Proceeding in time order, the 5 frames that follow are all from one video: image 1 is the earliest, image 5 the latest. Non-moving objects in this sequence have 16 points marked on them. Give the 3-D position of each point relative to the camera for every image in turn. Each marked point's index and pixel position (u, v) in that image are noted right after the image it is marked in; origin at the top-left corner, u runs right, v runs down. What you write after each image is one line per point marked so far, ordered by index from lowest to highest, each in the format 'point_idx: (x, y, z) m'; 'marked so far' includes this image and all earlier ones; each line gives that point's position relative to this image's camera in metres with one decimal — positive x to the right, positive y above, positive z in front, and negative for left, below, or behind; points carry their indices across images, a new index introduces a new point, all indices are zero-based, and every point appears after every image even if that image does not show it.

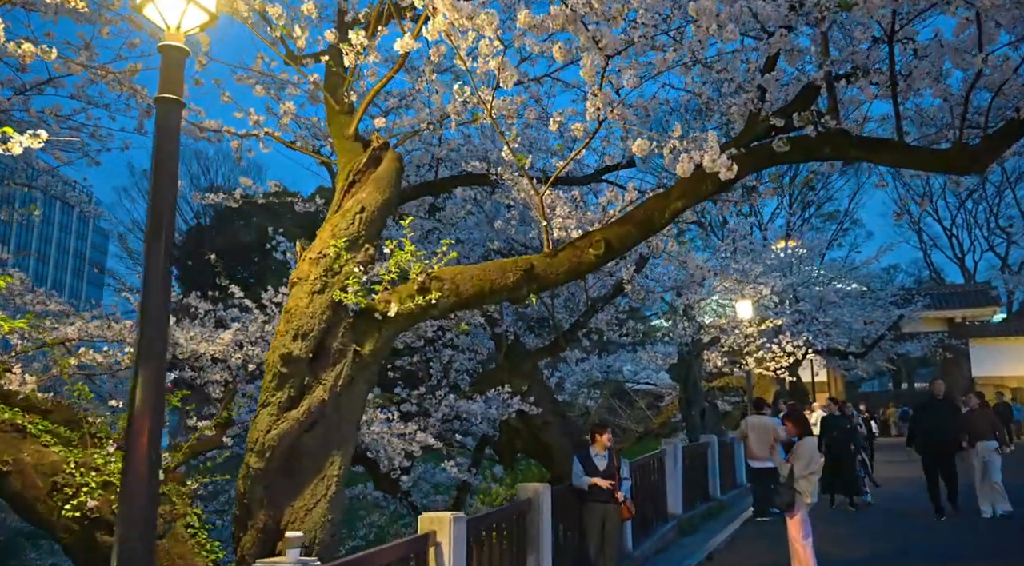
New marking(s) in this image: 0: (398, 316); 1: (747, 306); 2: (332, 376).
0: (-0.8, -0.2, +5.1) m
1: (+5.2, -0.5, +16.4) m
2: (-1.2, -0.6, +5.0) m
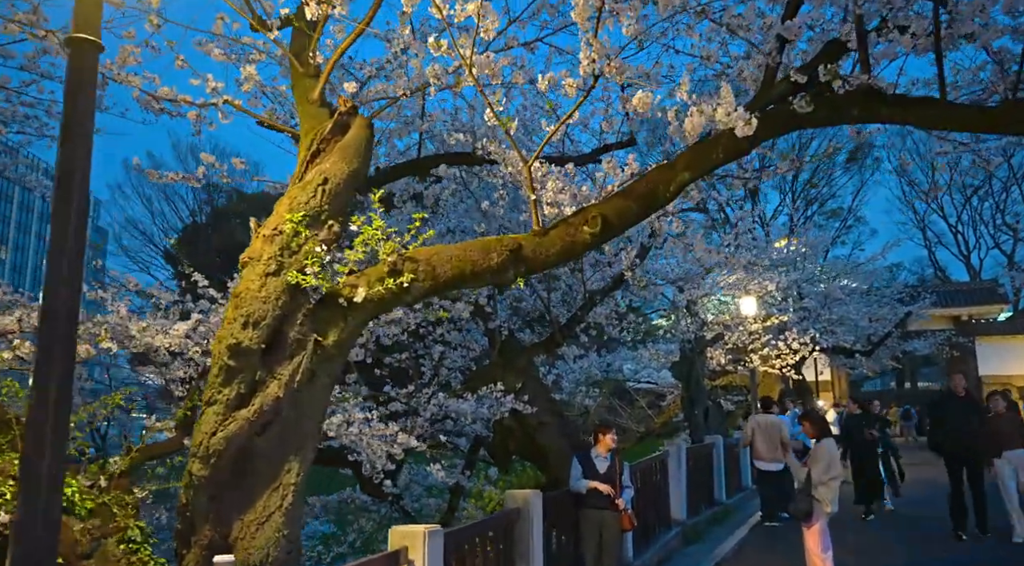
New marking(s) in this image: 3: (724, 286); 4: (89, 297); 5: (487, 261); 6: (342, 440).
0: (-0.9, -0.1, +4.5) m
1: (+5.1, -0.4, +15.8) m
2: (-1.3, -0.5, +4.3) m
3: (+4.9, -0.1, +17.0) m
4: (-3.9, -0.1, +6.9) m
5: (-0.2, +0.1, +4.7) m
6: (-1.7, -1.6, +7.4) m
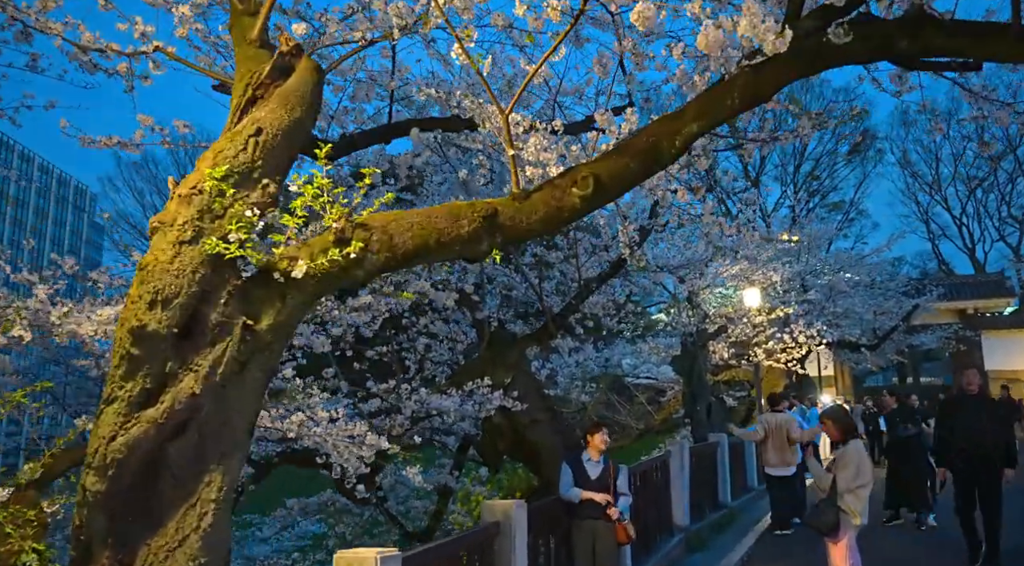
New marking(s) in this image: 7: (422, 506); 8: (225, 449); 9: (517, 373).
0: (-1.0, 0.0, +3.7) m
1: (+4.9, -0.2, +15.0) m
2: (-1.4, -0.4, +3.5) m
3: (+4.7, +0.1, +16.2) m
4: (-4.1, 0.0, +6.1) m
5: (-0.3, +0.3, +3.9) m
6: (-1.8, -1.4, +6.6) m
7: (-1.6, -4.0, +13.0) m
8: (-1.4, -0.8, +3.6) m
9: (+0.1, -1.2, +10.0) m
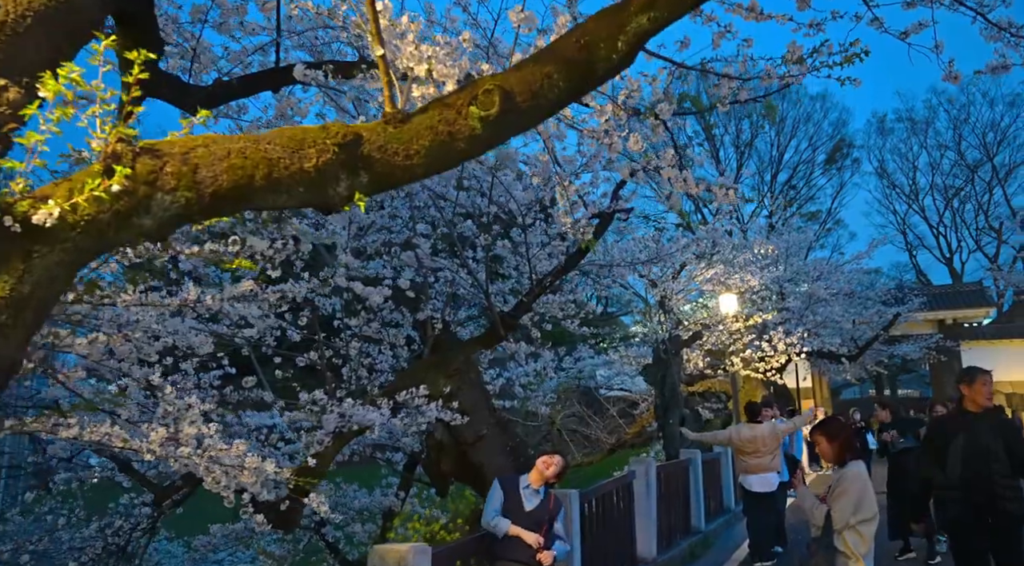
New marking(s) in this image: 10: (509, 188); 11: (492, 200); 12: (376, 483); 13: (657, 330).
0: (-1.5, +0.2, +2.4) m
1: (+4.1, -0.2, +13.9) m
2: (-1.9, -0.2, +2.2) m
3: (+3.9, +0.1, +15.1) m
4: (-4.6, +0.2, +4.8) m
5: (-0.8, +0.4, +2.7) m
6: (-2.4, -1.3, +5.3) m
7: (-2.3, -3.9, +11.7) m
8: (-1.9, -0.6, +2.3) m
9: (-0.6, -1.2, +8.7) m
10: (0.0, +1.0, +7.9) m
11: (-0.2, +0.9, +8.3) m
12: (-2.3, -3.3, +12.4) m
13: (+2.9, -0.9, +14.8) m
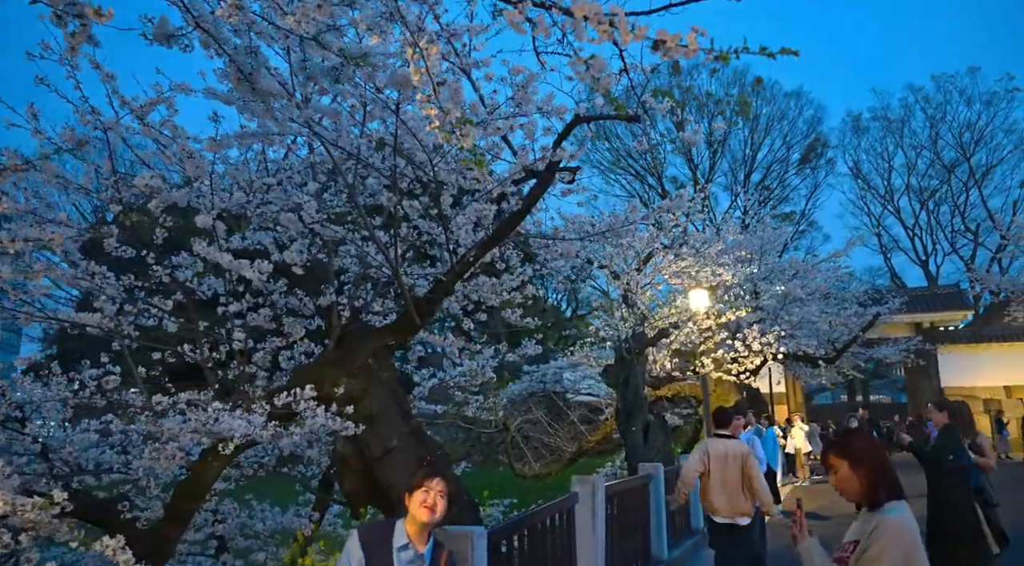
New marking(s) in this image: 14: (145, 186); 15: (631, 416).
0: (-2.1, +0.5, +0.7) m
1: (+3.2, -0.1, +12.3) m
2: (-2.5, +0.1, +0.5) m
3: (+2.9, +0.2, +13.6) m
4: (-5.3, +0.4, +3.0) m
5: (-1.4, +0.7, +1.0) m
6: (-3.1, -1.0, +3.6) m
7: (-3.2, -3.7, +9.9) m
8: (-2.4, -0.3, +0.6) m
9: (-1.4, -0.9, +7.0) m
10: (-0.8, +1.2, +6.2) m
11: (-1.0, +1.2, +6.7) m
12: (-3.2, -3.1, +10.6) m
13: (+1.9, -0.8, +13.2) m
14: (-3.1, +0.8, +6.2) m
15: (+2.1, -2.4, +13.3) m
